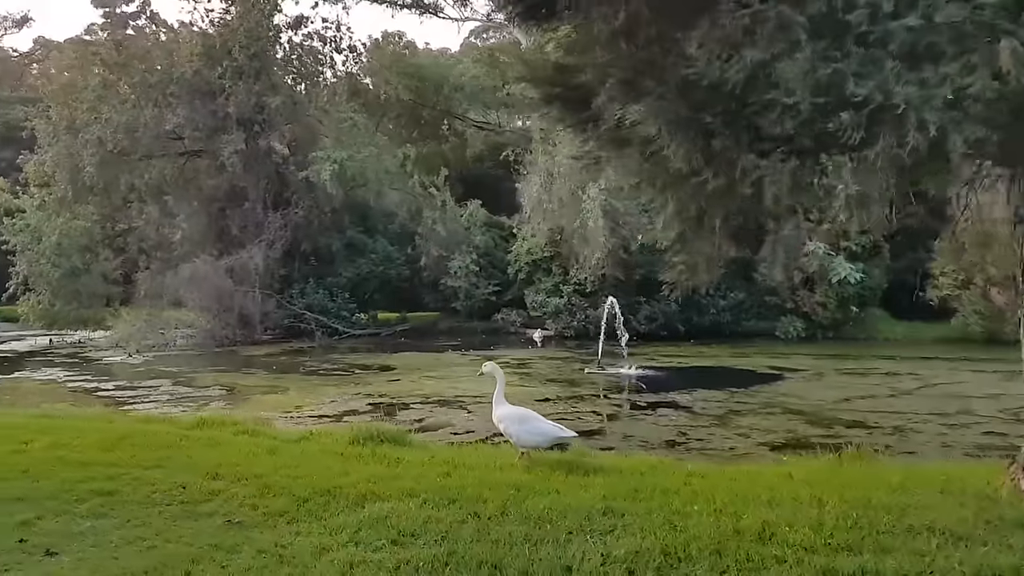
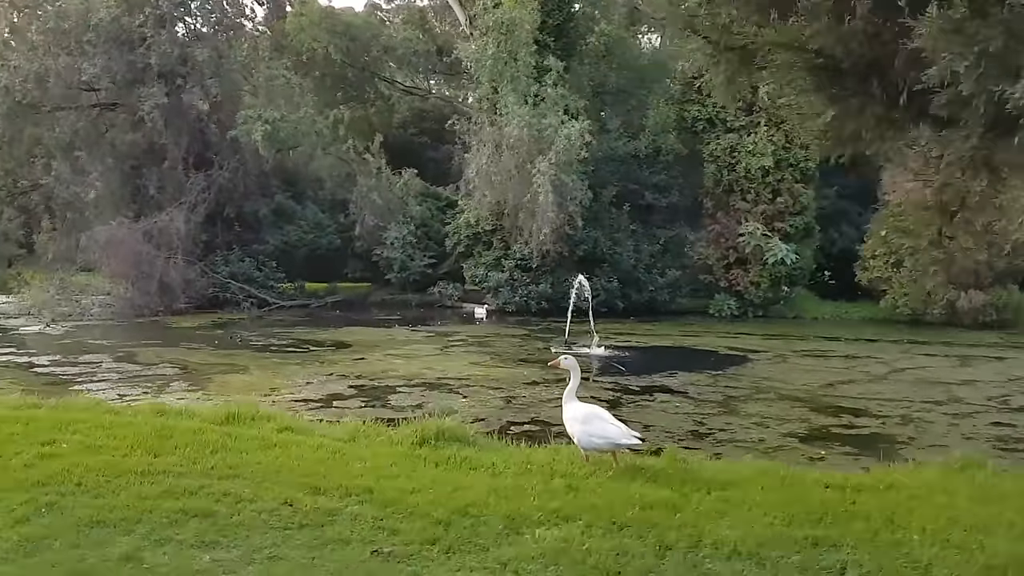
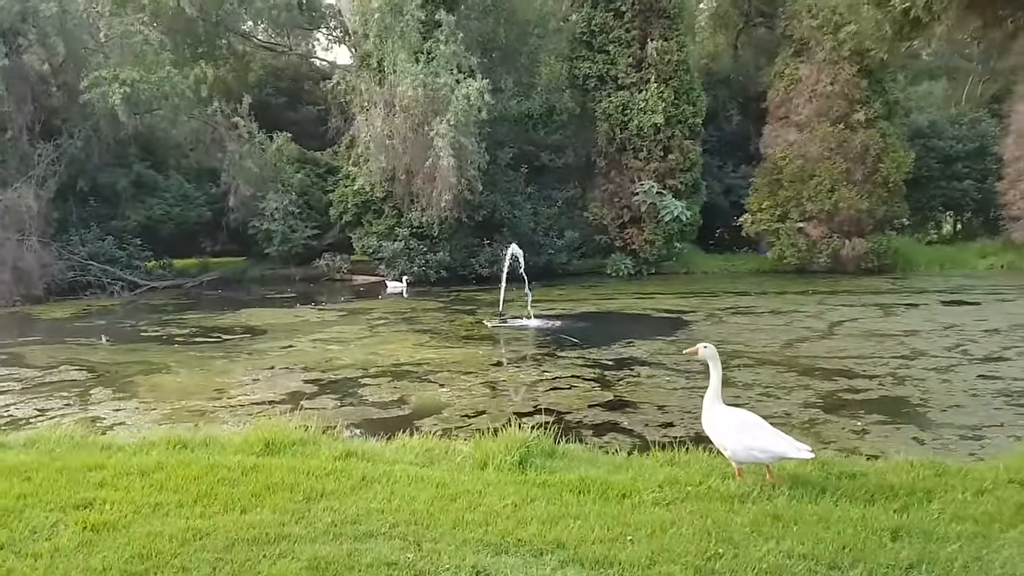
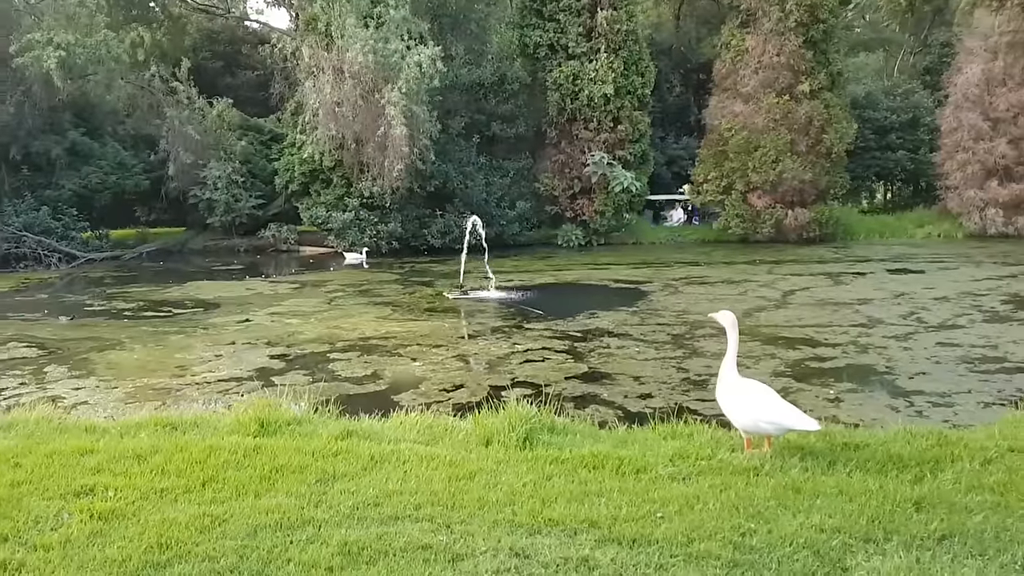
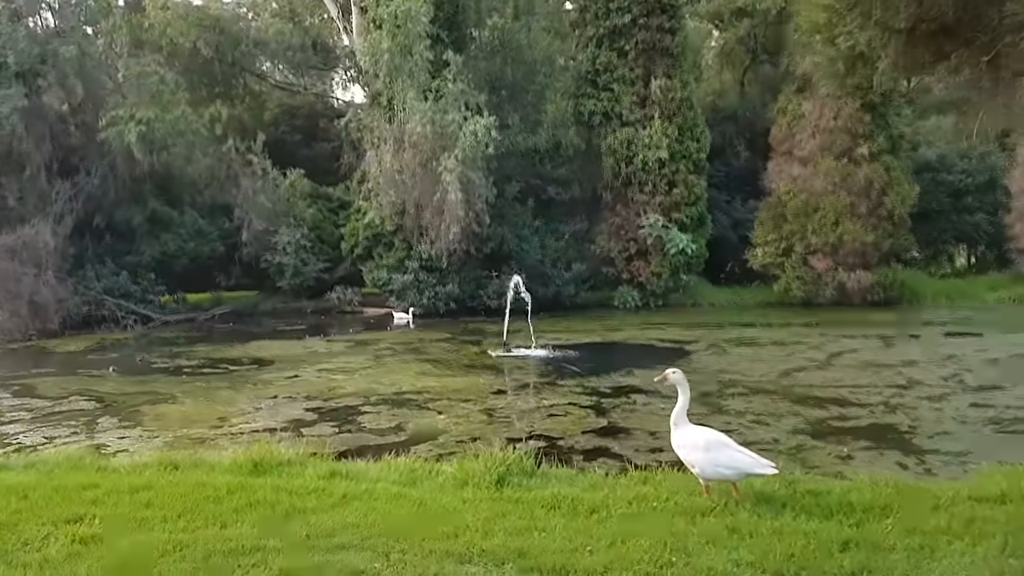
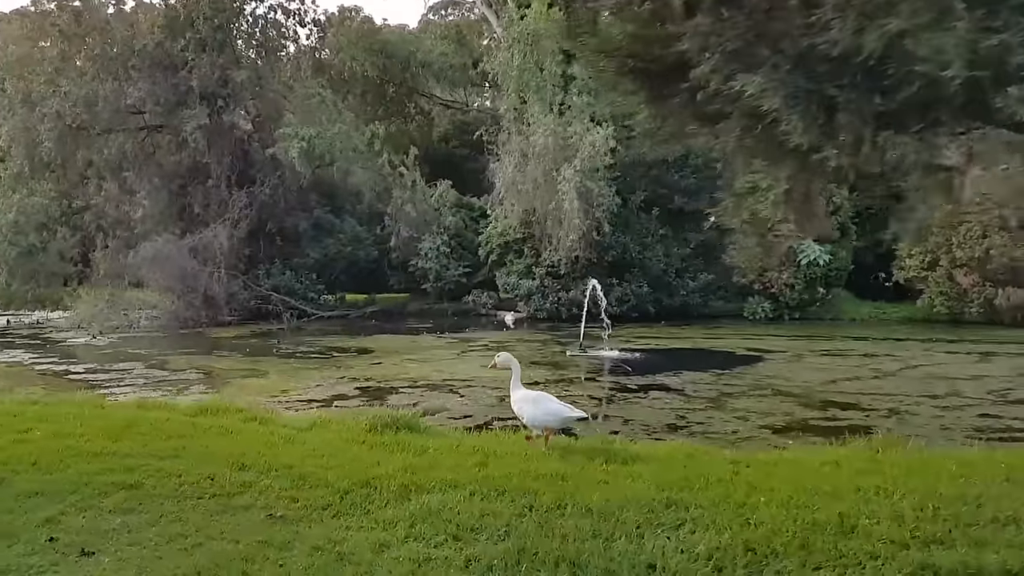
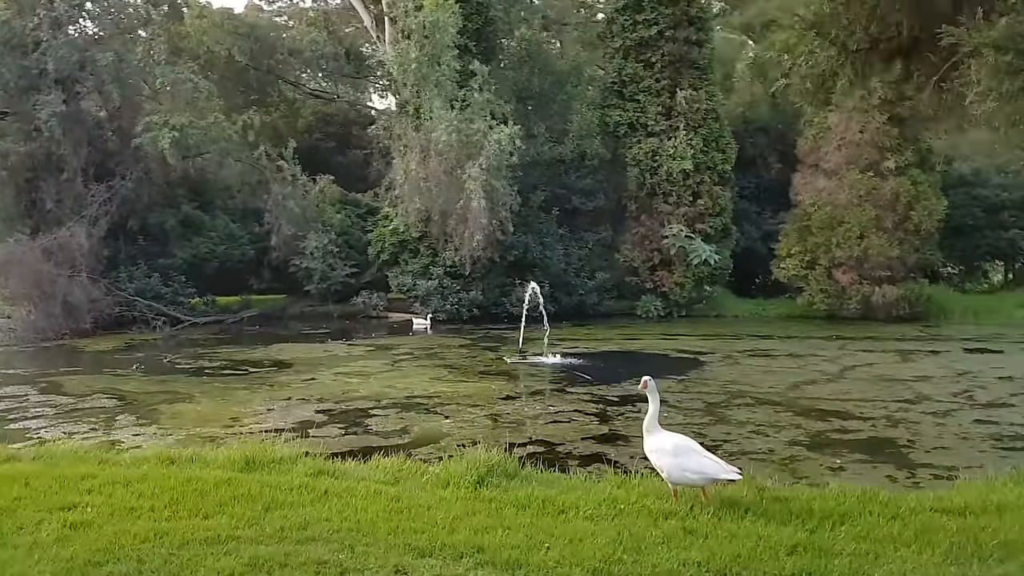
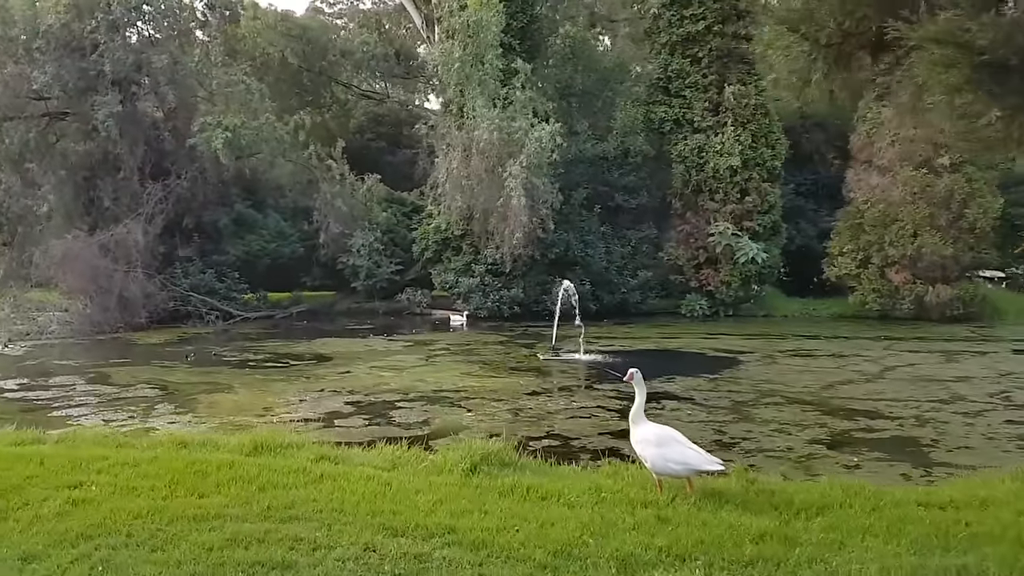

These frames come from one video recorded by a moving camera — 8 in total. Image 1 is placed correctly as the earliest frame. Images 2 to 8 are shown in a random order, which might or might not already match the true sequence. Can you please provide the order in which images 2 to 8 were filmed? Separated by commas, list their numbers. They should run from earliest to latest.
6, 2, 8, 7, 5, 3, 4
